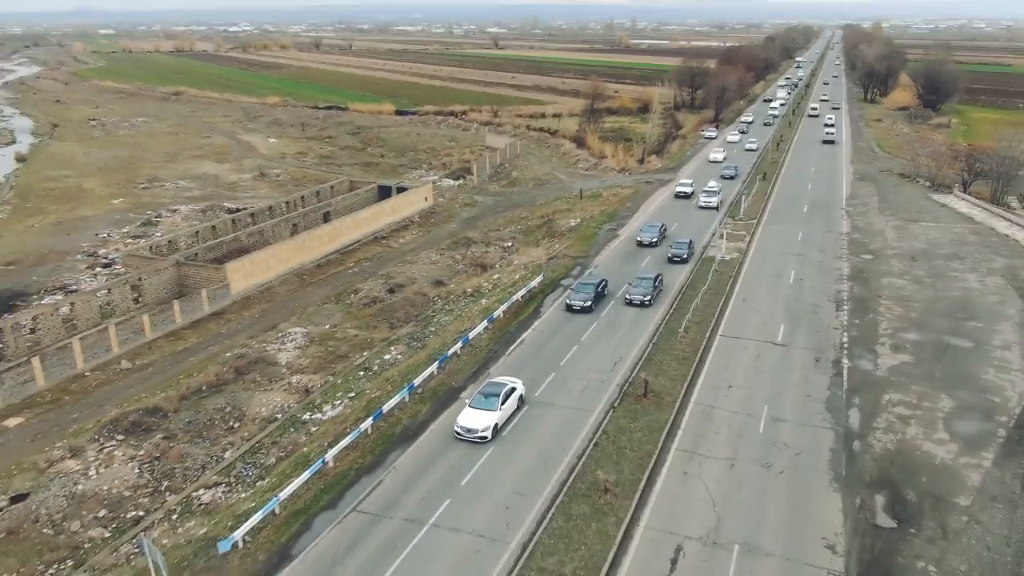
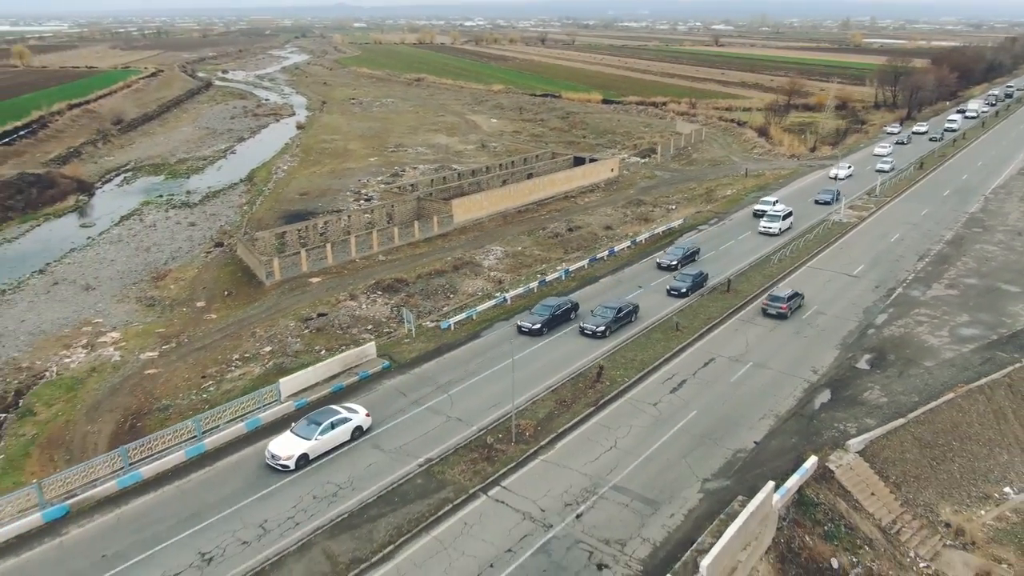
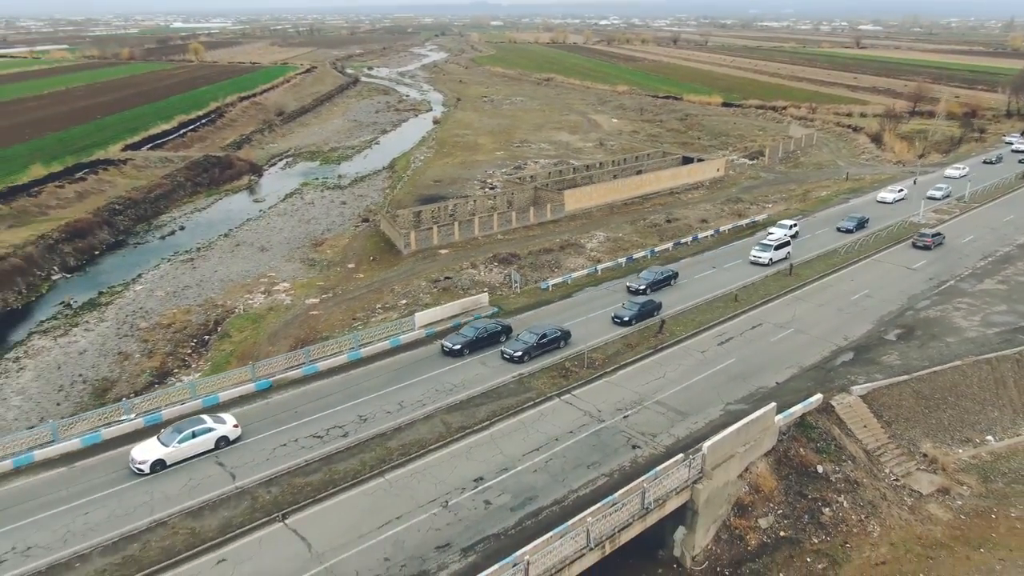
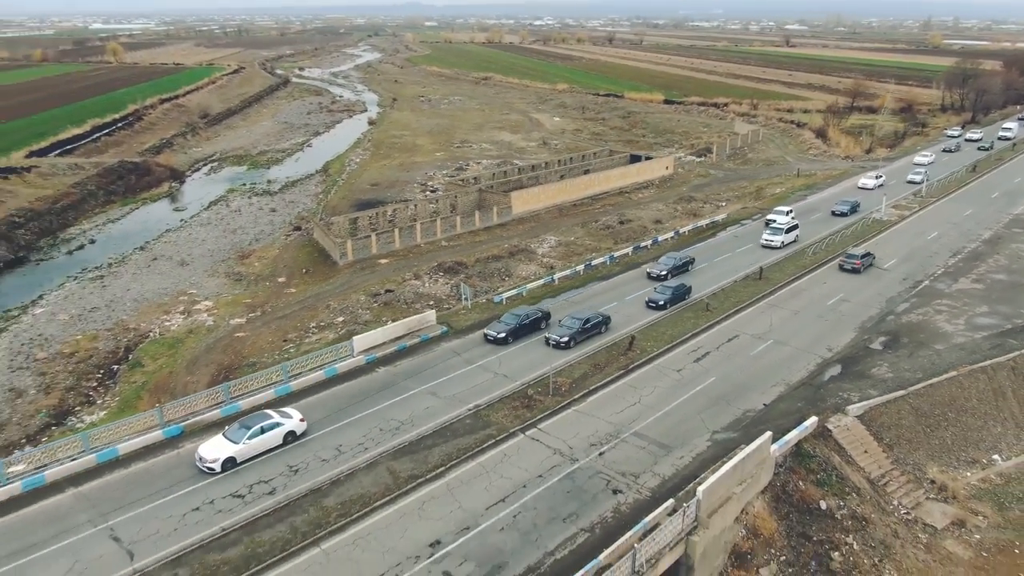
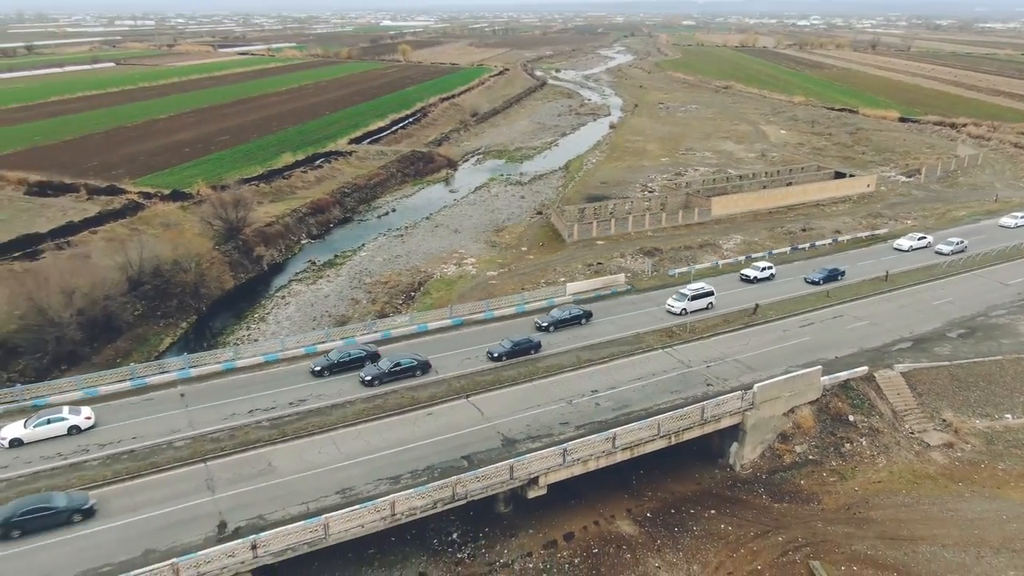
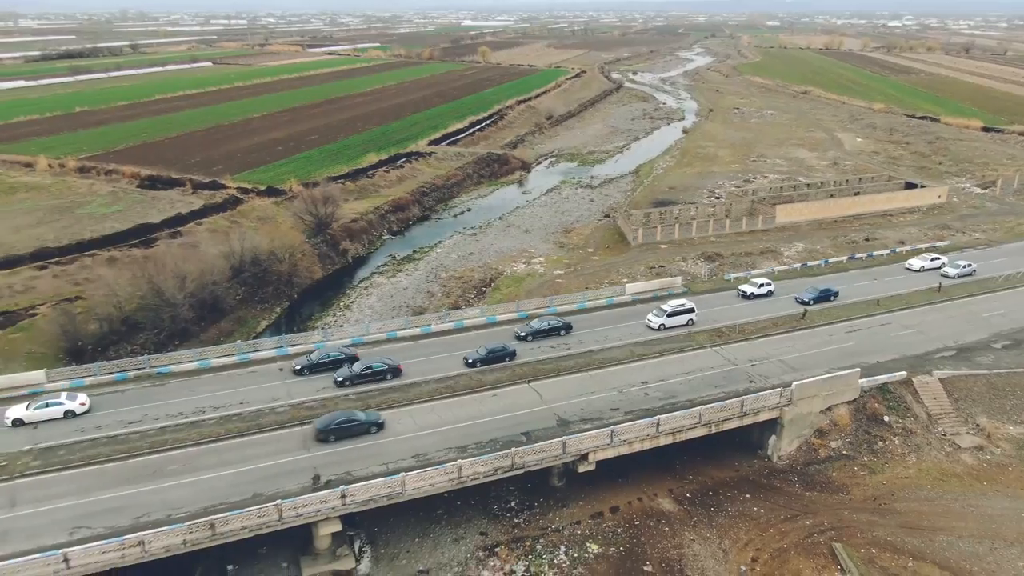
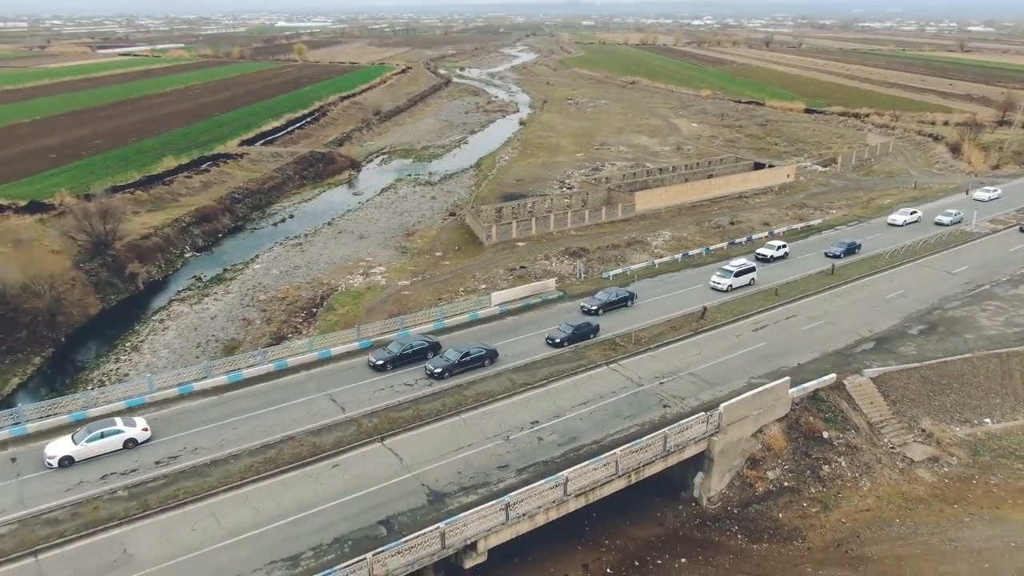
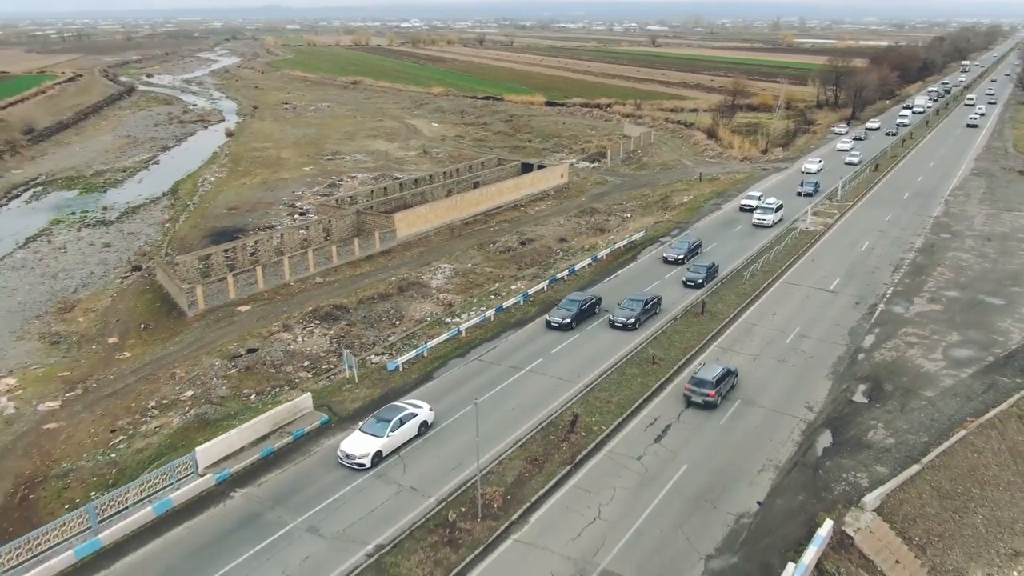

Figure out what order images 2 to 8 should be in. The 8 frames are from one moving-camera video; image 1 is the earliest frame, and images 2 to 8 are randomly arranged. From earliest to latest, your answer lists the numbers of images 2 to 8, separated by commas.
8, 2, 4, 3, 7, 5, 6
